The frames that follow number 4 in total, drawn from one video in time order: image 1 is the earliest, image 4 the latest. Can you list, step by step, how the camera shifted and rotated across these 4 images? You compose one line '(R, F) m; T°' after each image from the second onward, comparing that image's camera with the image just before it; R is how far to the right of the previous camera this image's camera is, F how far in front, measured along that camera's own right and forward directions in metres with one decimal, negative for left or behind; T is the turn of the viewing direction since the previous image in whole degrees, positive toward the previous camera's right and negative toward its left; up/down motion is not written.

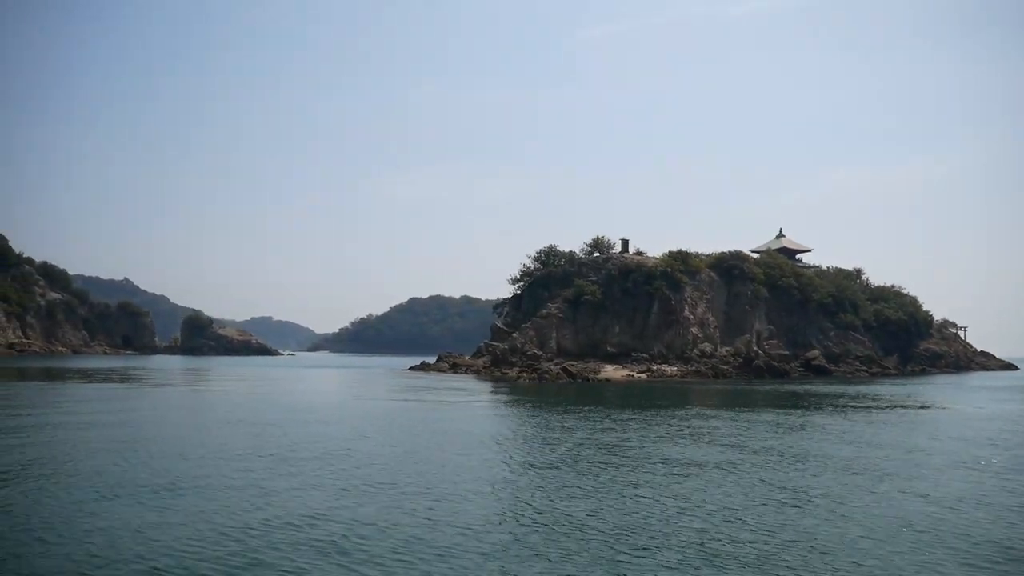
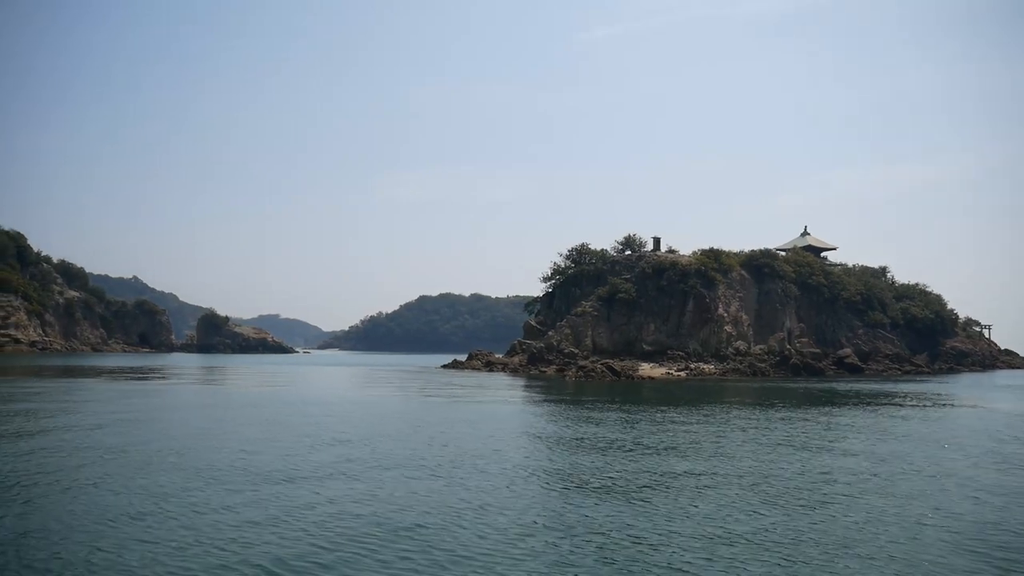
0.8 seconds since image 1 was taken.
(-3.0, -0.1) m; 0°
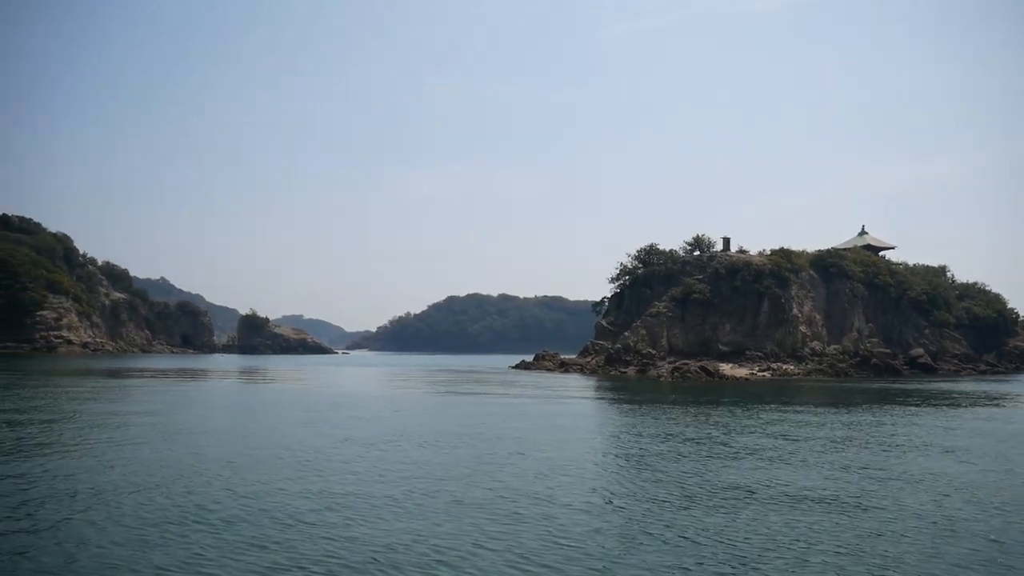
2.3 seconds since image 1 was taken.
(-5.6, -0.1) m; -1°
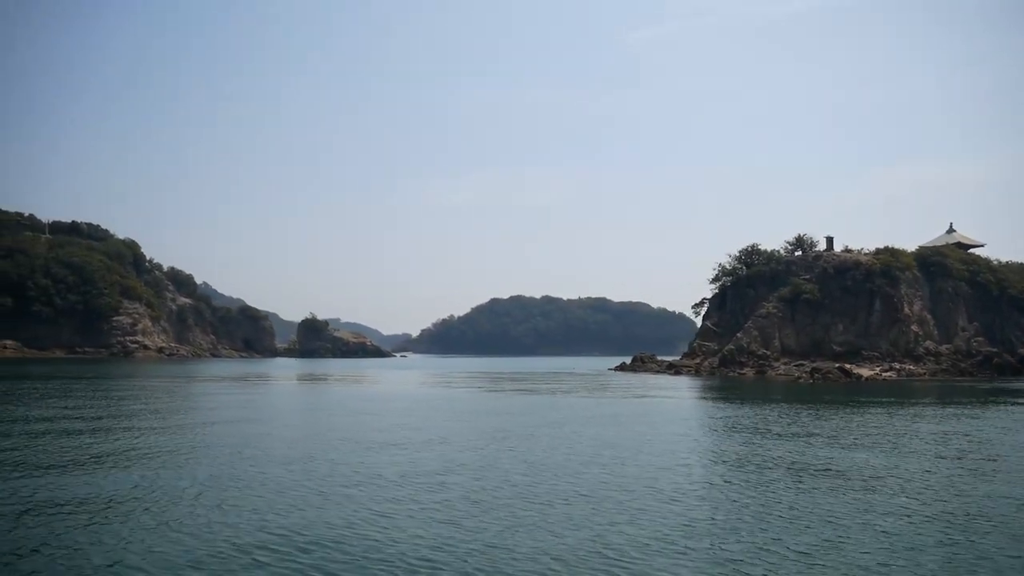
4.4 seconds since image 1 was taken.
(-7.9, 0.0) m; -1°
